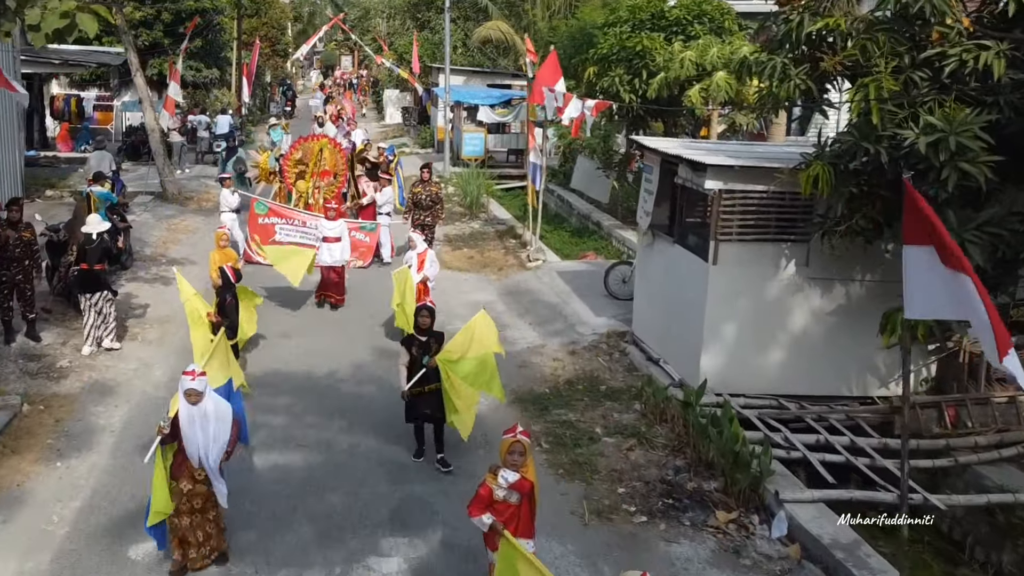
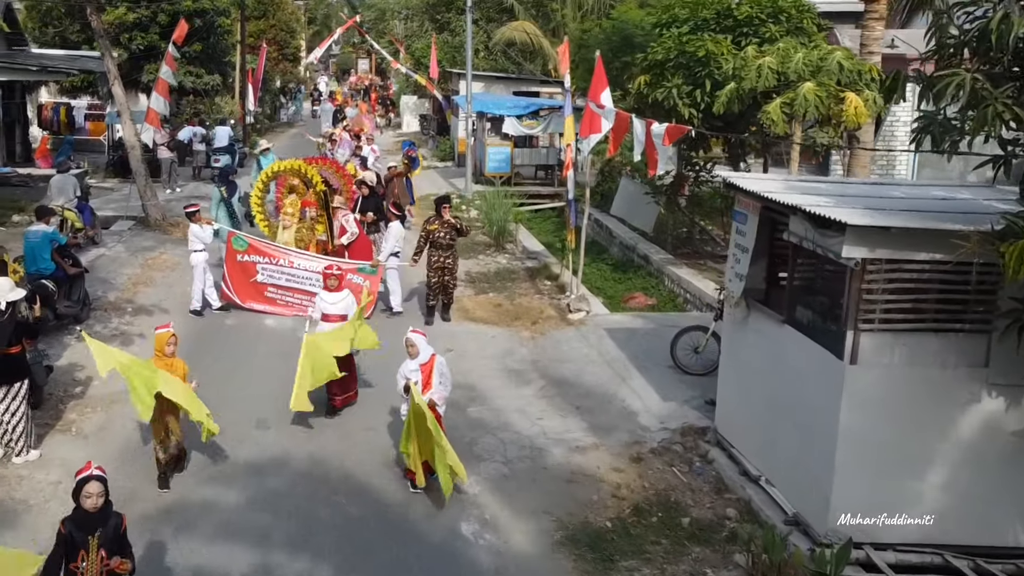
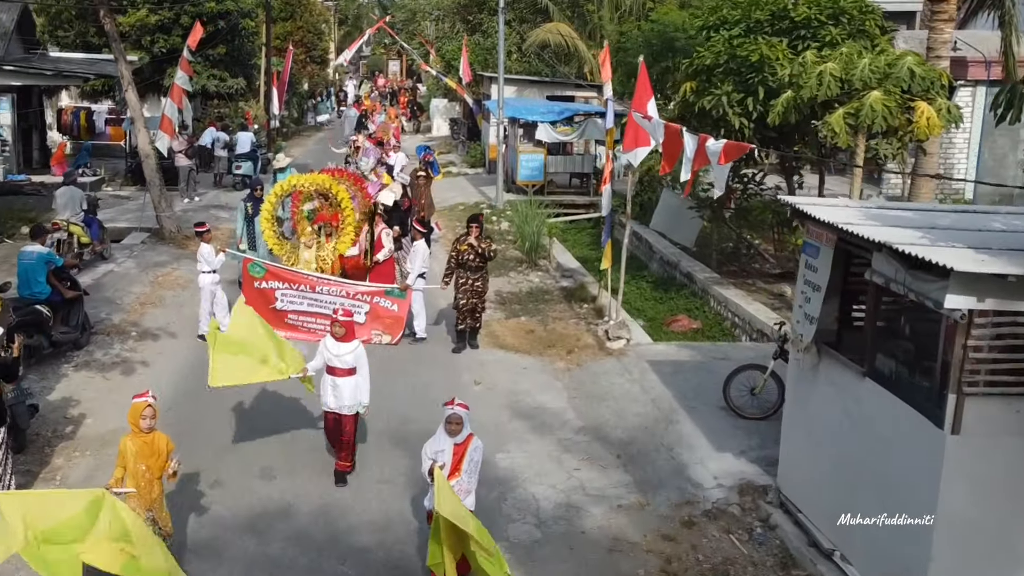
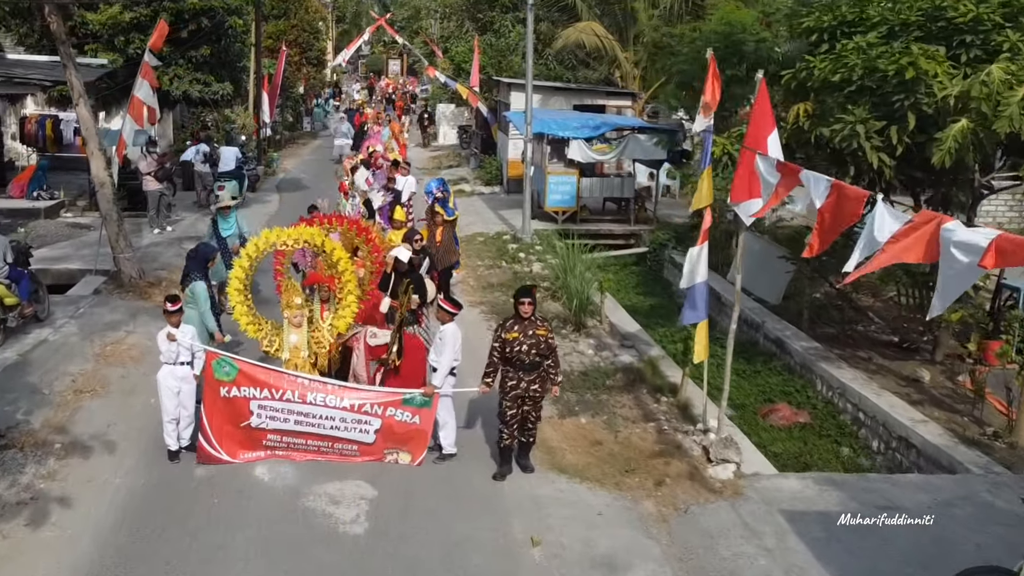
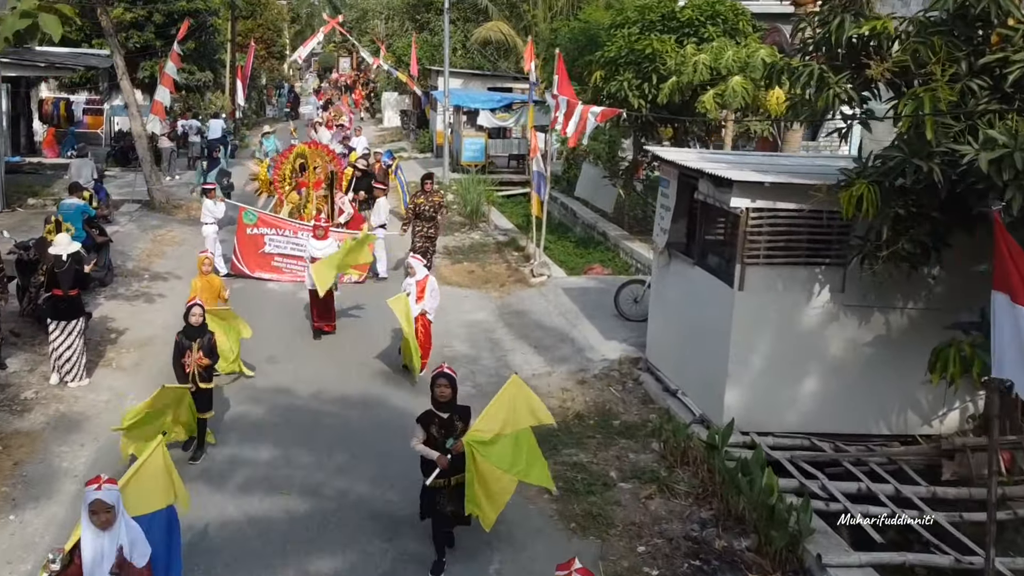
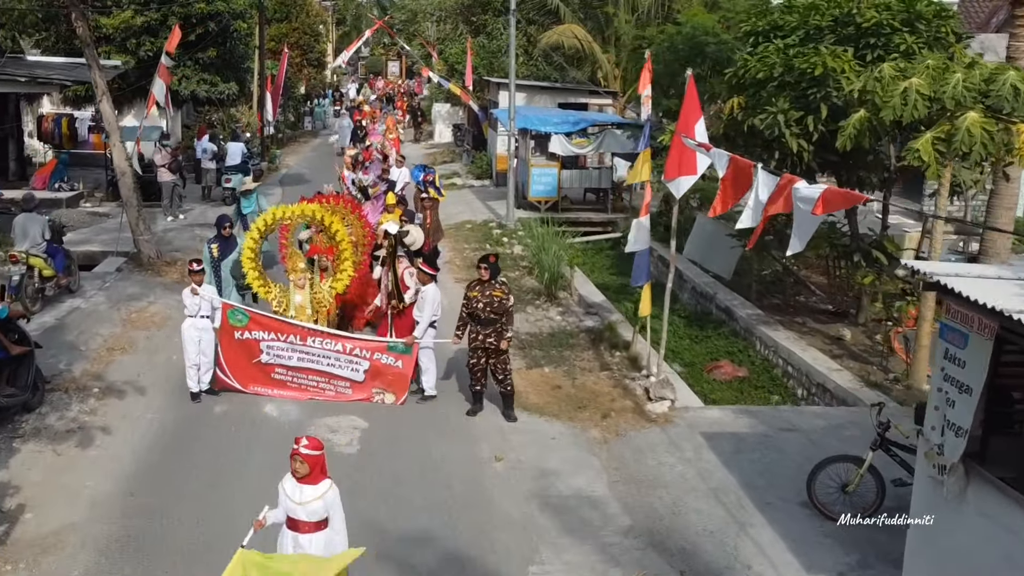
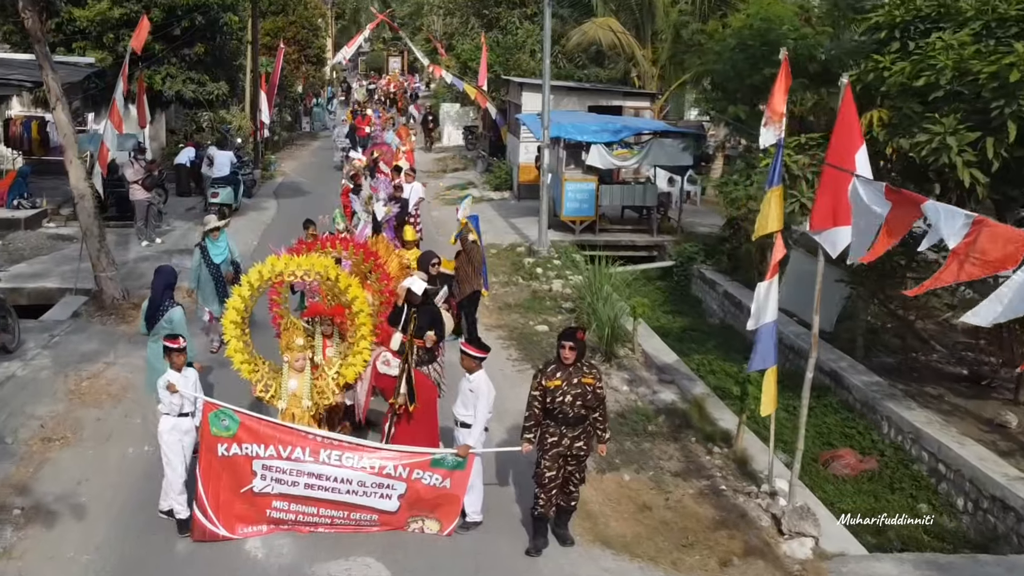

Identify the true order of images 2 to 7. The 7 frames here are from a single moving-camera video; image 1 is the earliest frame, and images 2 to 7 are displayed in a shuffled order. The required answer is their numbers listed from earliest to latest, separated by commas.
5, 2, 3, 6, 4, 7
